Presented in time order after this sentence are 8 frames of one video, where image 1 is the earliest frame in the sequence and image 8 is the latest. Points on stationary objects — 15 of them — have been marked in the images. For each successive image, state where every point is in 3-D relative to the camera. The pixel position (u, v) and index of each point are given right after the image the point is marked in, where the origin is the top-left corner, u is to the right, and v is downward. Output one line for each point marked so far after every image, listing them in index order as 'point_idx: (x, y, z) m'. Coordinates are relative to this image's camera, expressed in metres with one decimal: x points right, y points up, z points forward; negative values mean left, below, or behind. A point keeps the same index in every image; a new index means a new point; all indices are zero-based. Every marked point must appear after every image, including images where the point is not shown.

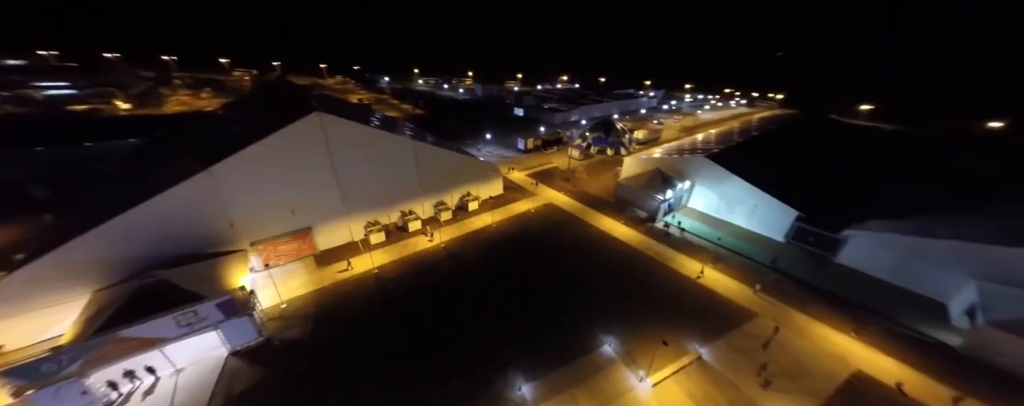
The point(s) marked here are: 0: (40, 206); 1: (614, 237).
0: (-16.2, -0.1, +9.7) m
1: (+3.7, -1.2, +9.8) m
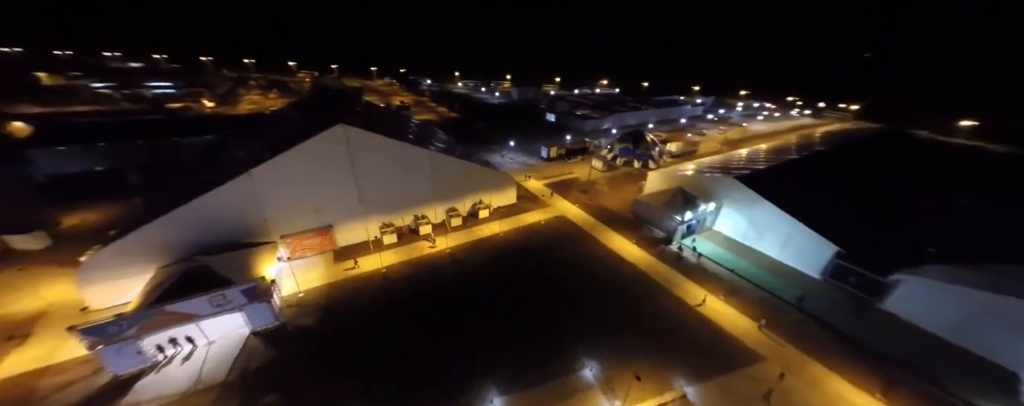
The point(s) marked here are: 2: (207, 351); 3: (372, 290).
0: (-15.7, +0.6, +11.8) m
1: (+3.8, -1.9, +9.4) m
2: (-6.7, -3.2, +5.9) m
3: (-4.0, -2.5, +7.9) m
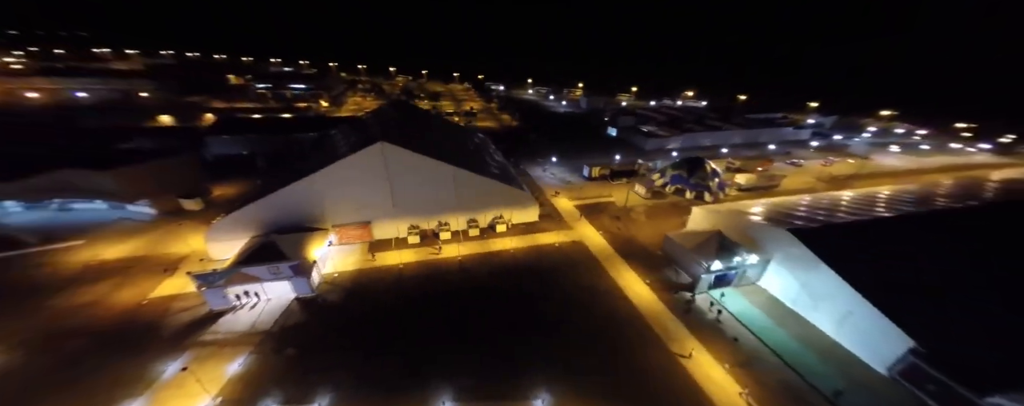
0: (-14.2, +1.7, +15.8) m
1: (+3.8, -3.1, +9.0) m
2: (-7.3, -3.0, +8.0) m
3: (-4.2, -2.7, +9.3) m
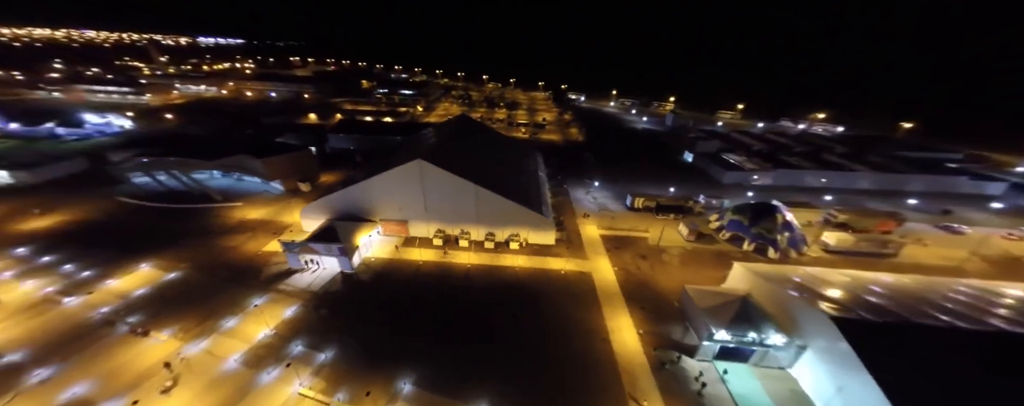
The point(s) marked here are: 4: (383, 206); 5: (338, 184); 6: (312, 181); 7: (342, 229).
0: (-11.3, +2.7, +20.2) m
1: (+3.2, -4.5, +8.7) m
2: (-7.7, -2.8, +10.8) m
3: (-4.2, -2.9, +11.2) m
4: (-5.9, -0.1, +12.4) m
5: (-11.0, +1.2, +17.4) m
6: (-13.0, +1.4, +17.7) m
7: (-7.3, -1.1, +11.5) m
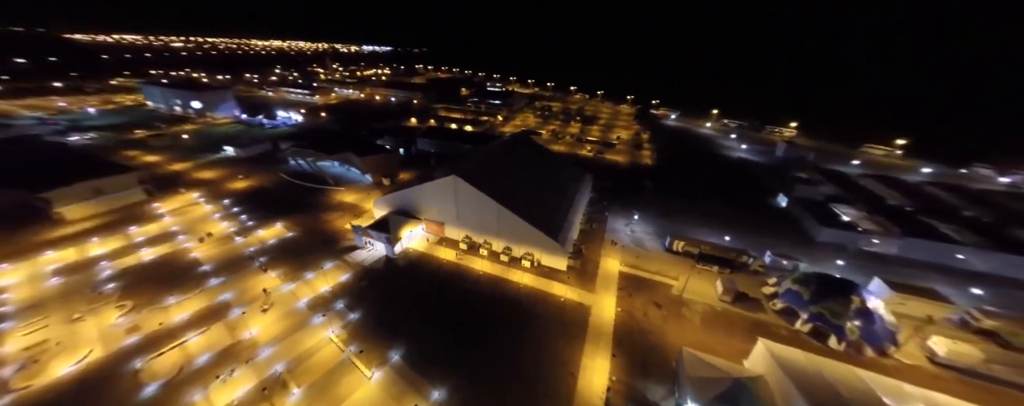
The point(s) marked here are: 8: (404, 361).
0: (-7.2, +3.0, +24.1) m
1: (+2.2, -5.8, +9.0) m
2: (-7.2, -2.6, +14.1) m
3: (-3.9, -3.3, +13.5) m
4: (-4.7, -0.3, +15.0) m
5: (-7.9, +1.6, +21.3) m
6: (-9.7, +2.1, +22.1) m
7: (-6.4, -1.0, +14.6) m
8: (-3.7, -5.4, +9.2) m
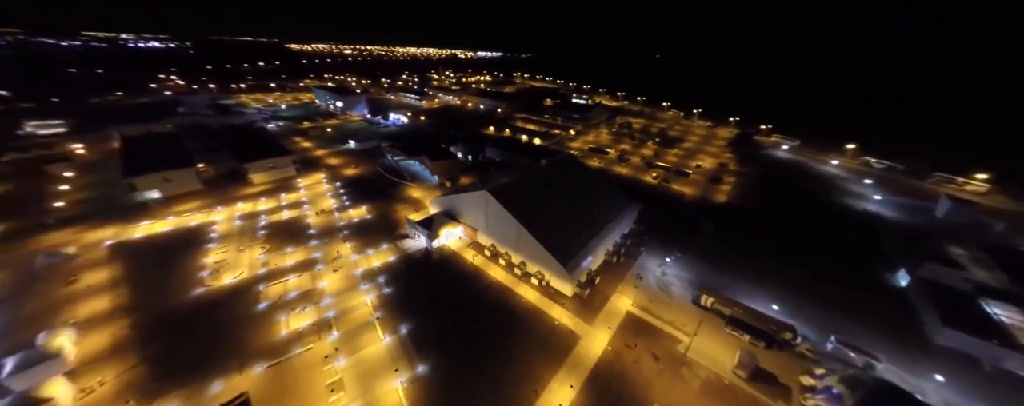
0: (-2.4, +2.5, +26.8) m
1: (+1.0, -7.0, +9.7) m
2: (-6.0, -2.5, +17.3) m
3: (-3.1, -3.7, +15.8) m
4: (-3.0, -0.7, +17.5) m
5: (-4.0, +1.4, +24.4) m
6: (-5.4, +2.1, +25.7) m
7: (-4.9, -1.2, +17.6) m
8: (-4.4, -5.7, +11.6) m
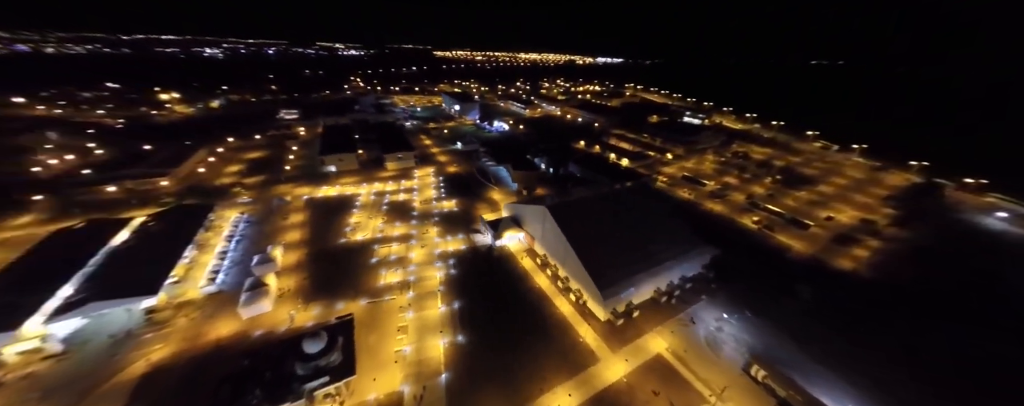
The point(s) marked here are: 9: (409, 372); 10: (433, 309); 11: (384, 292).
0: (+5.2, +1.2, +28.4) m
1: (+1.3, -7.9, +11.2) m
2: (-2.1, -2.7, +20.6) m
3: (-0.1, -4.3, +18.2) m
4: (+1.1, -1.5, +19.8) m
5: (+2.7, +0.4, +26.6) m
6: (+1.9, +1.3, +28.3) m
7: (-0.7, -1.6, +20.4) m
8: (-2.9, -5.8, +14.7) m
9: (-4.7, -7.7, +12.3) m
10: (-4.4, -5.9, +15.2) m
11: (-7.6, -5.3, +16.3) m
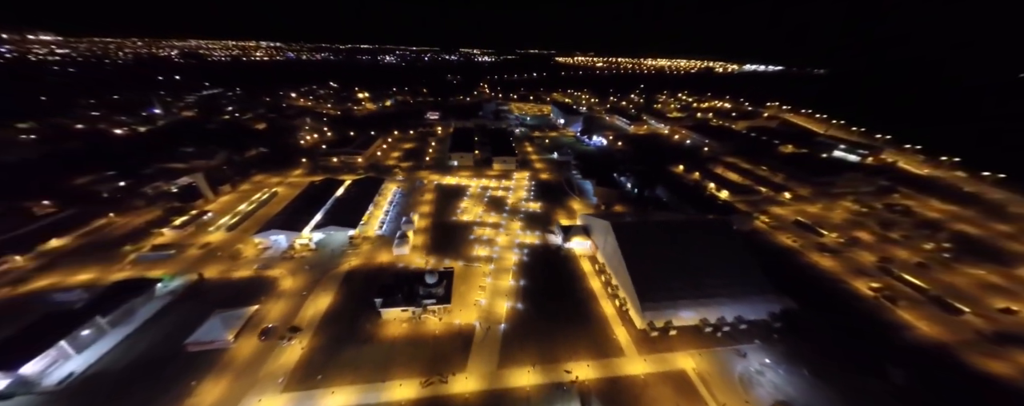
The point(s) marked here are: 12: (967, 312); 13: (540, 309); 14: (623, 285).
0: (+14.1, -1.1, +29.6) m
1: (+3.1, -8.6, +14.9) m
2: (+4.0, -3.3, +24.7) m
3: (+4.8, -5.1, +21.9) m
4: (+6.9, -2.6, +22.9) m
5: (+11.0, -1.3, +28.7) m
6: (+11.0, -0.4, +30.6) m
7: (+5.5, -2.5, +24.1) m
8: (+0.7, -5.9, +19.6) m
9: (-2.0, -7.4, +17.9) m
10: (-0.5, -5.8, +20.5) m
11: (-3.0, -4.7, +22.6) m
12: (+32.0, -8.0, +18.3) m
13: (+1.9, -6.9, +18.1) m
14: (+7.5, -5.4, +18.6) m
